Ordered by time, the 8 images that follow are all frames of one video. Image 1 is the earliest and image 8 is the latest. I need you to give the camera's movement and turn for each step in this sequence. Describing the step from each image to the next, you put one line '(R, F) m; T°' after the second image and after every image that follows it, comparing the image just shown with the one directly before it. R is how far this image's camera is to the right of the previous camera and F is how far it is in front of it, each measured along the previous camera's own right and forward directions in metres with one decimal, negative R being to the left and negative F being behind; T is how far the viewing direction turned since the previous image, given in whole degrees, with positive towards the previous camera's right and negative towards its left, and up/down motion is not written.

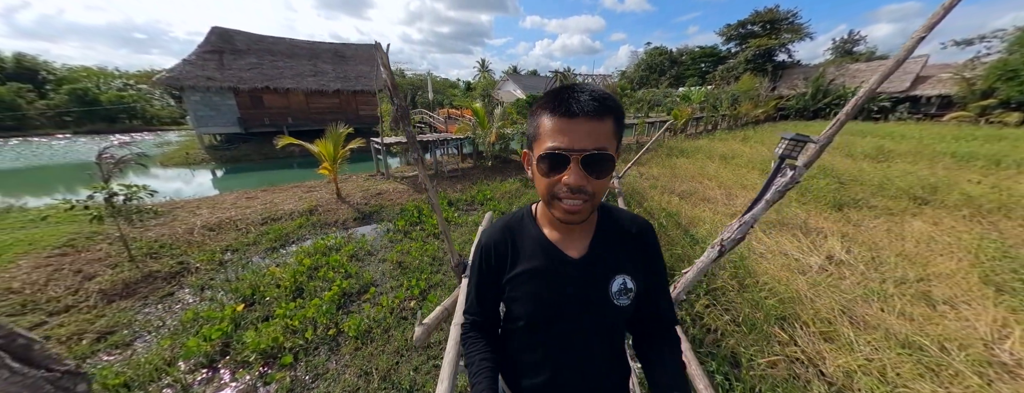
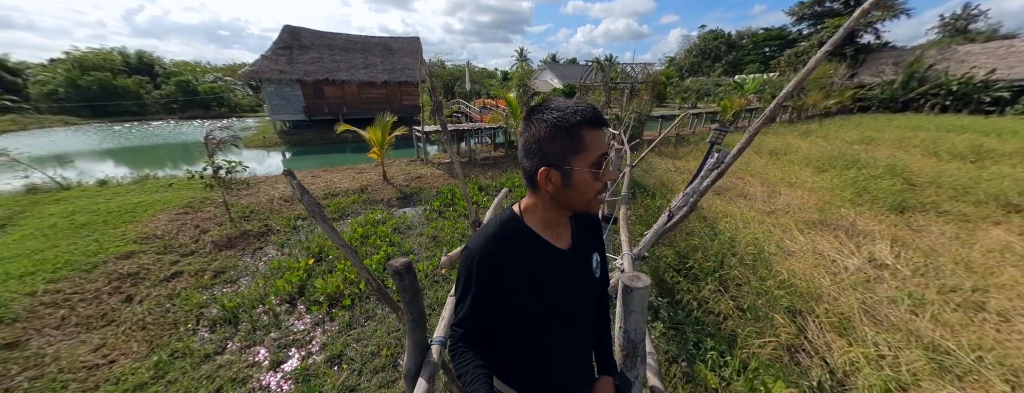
(+0.2, -0.3) m; -7°
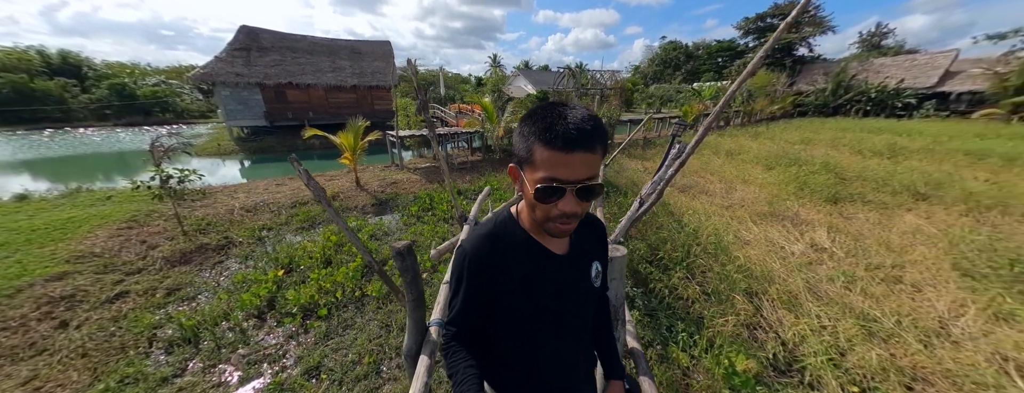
(0.0, -0.1) m; +5°
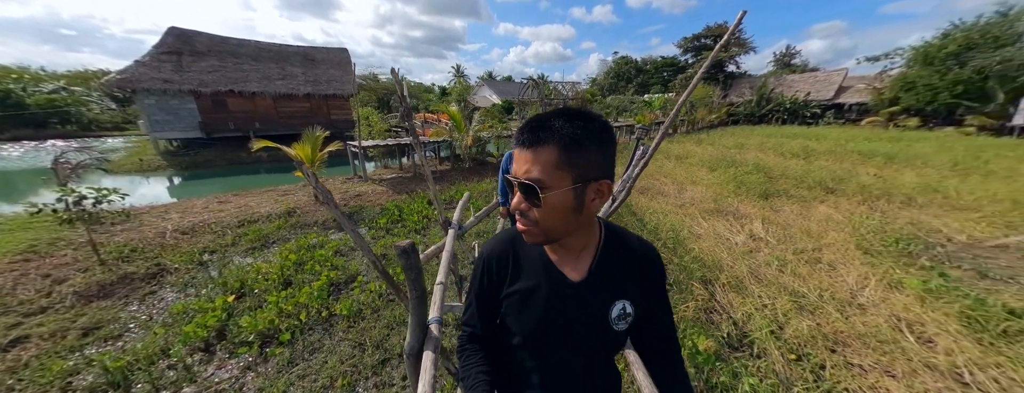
(-0.1, -0.1) m; +7°
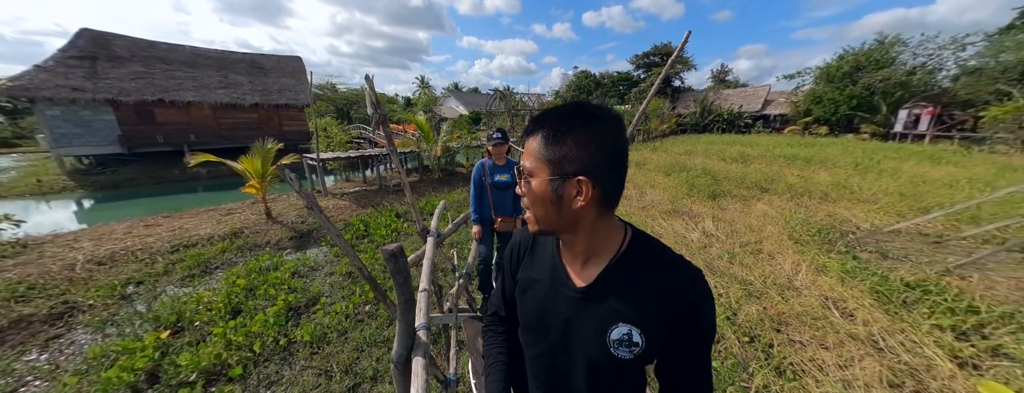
(-0.1, 0.0) m; +7°
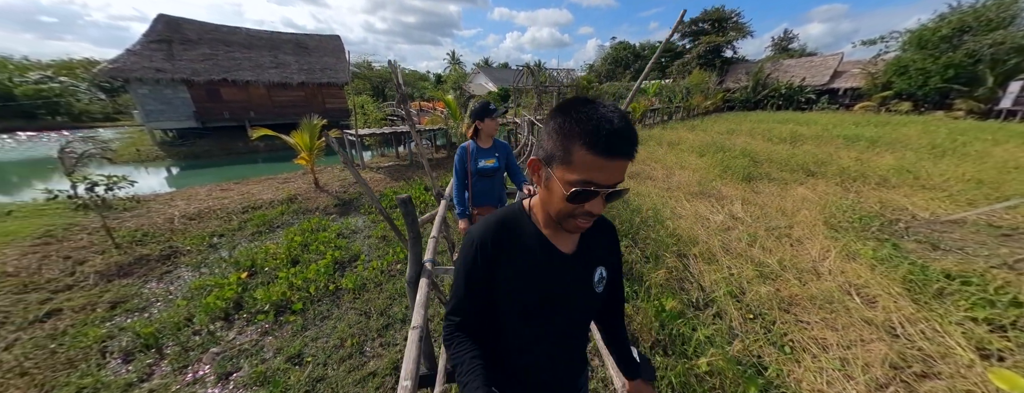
(+0.2, -0.2) m; -6°
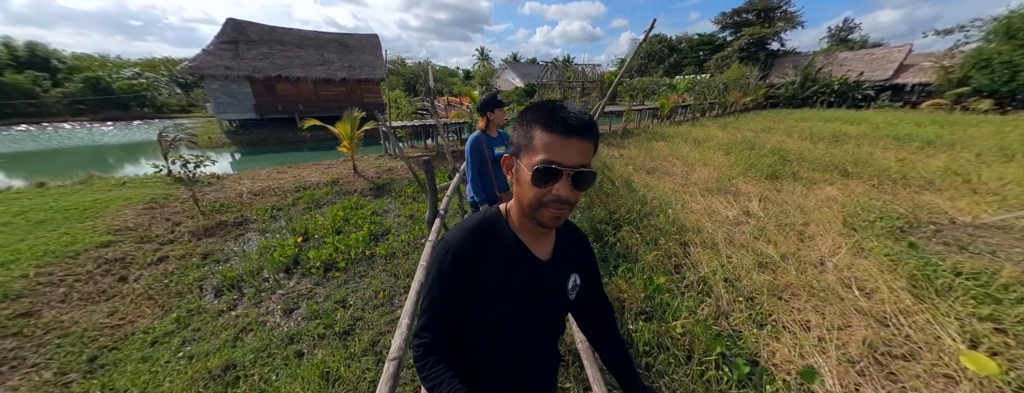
(+0.2, -0.4) m; -5°
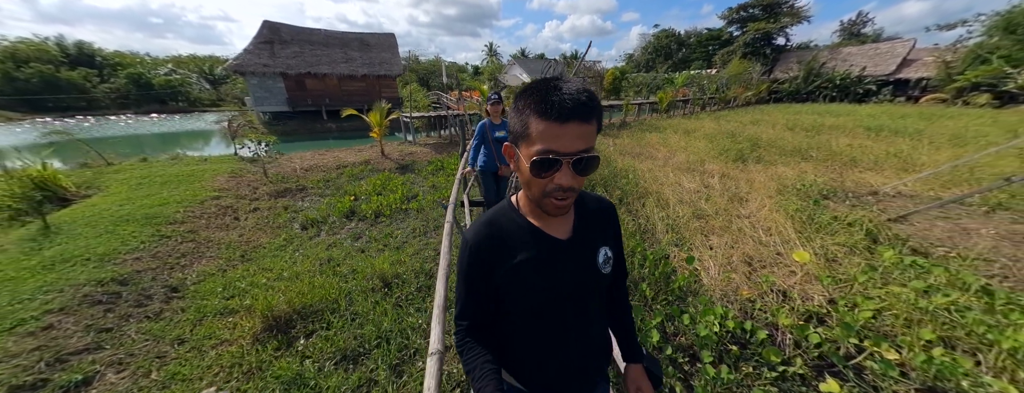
(+0.1, -1.3) m; -1°
